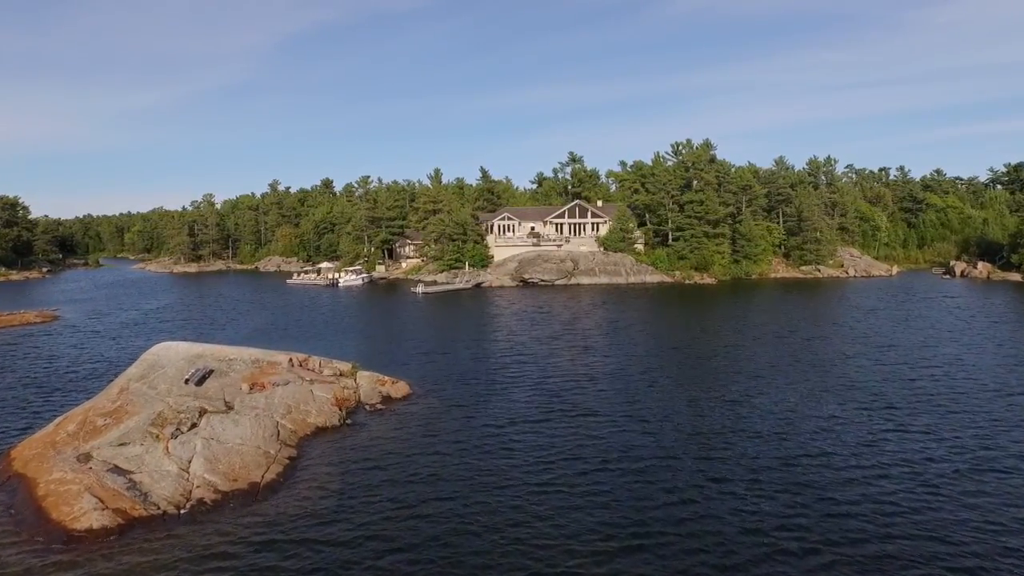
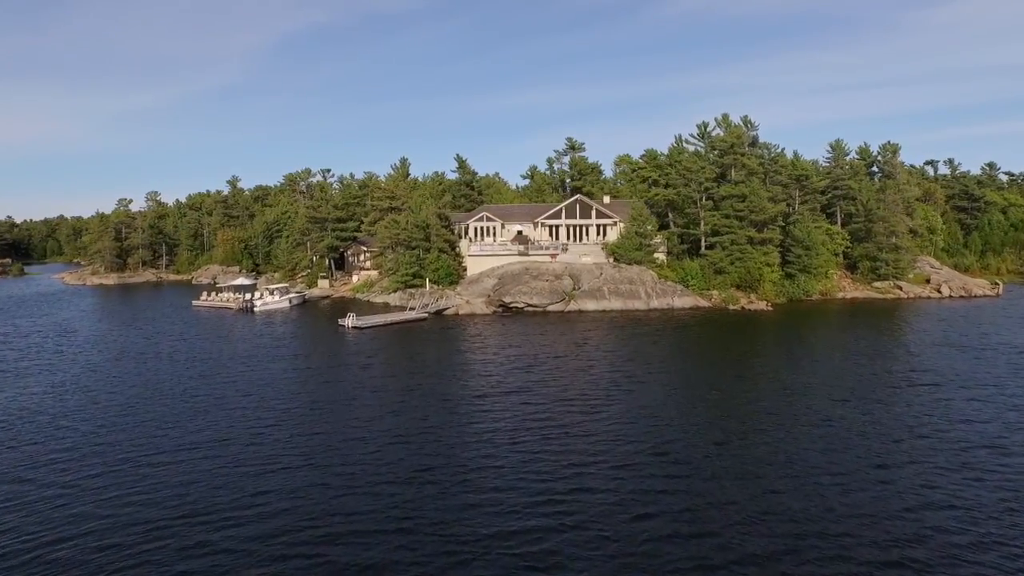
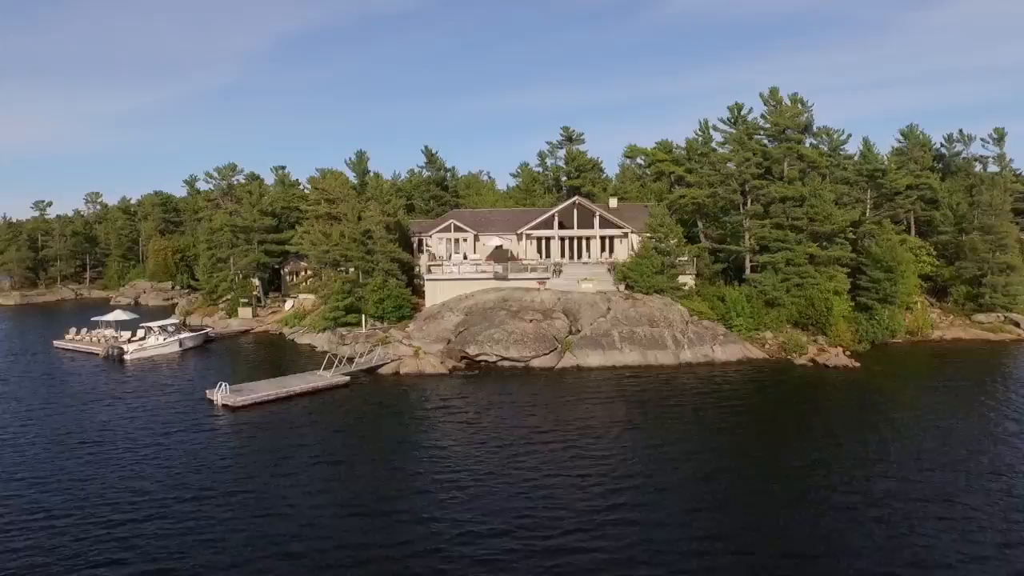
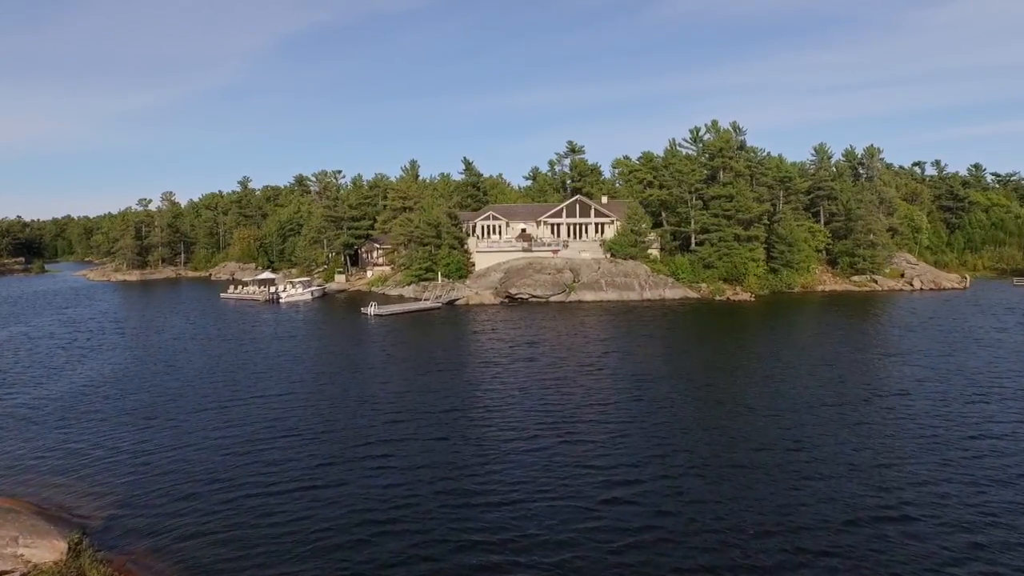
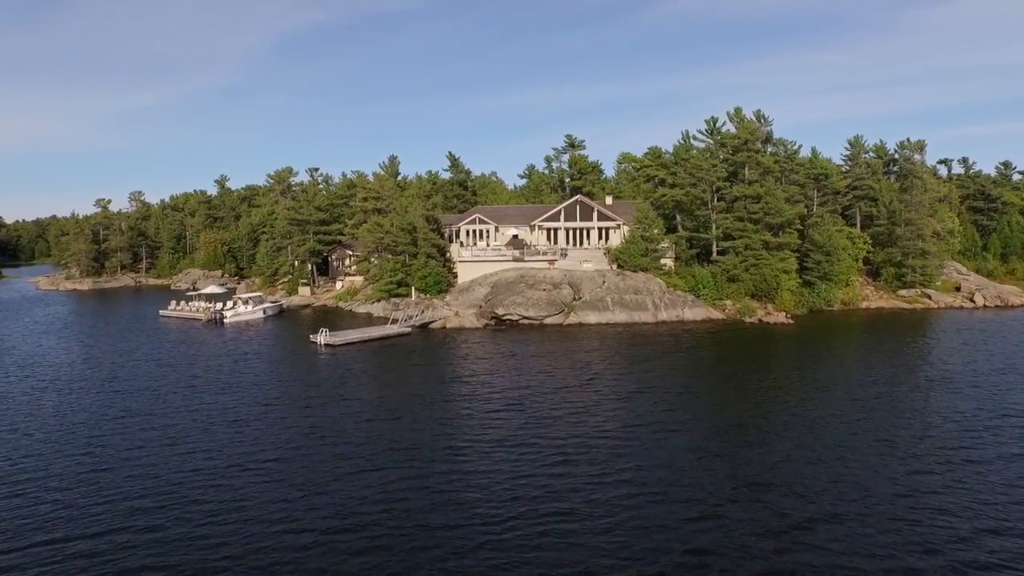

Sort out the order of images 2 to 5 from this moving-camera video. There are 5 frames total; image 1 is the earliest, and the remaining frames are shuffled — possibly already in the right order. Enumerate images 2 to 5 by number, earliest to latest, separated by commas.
4, 2, 5, 3
